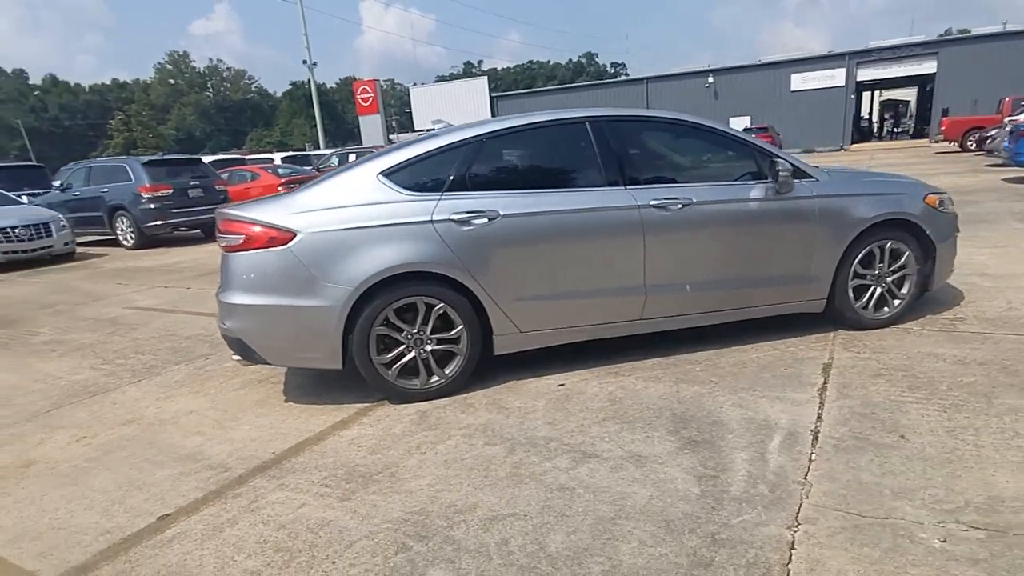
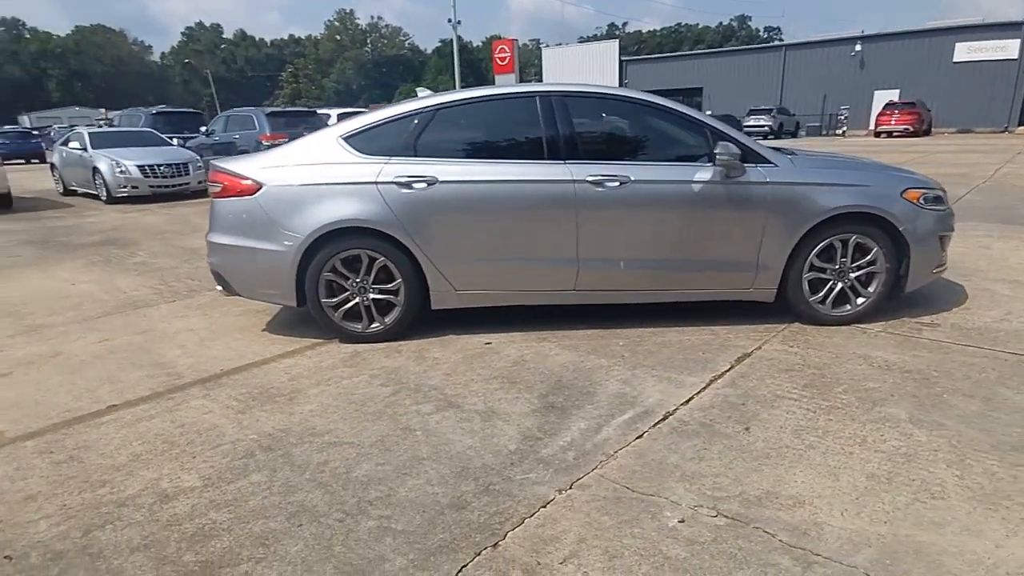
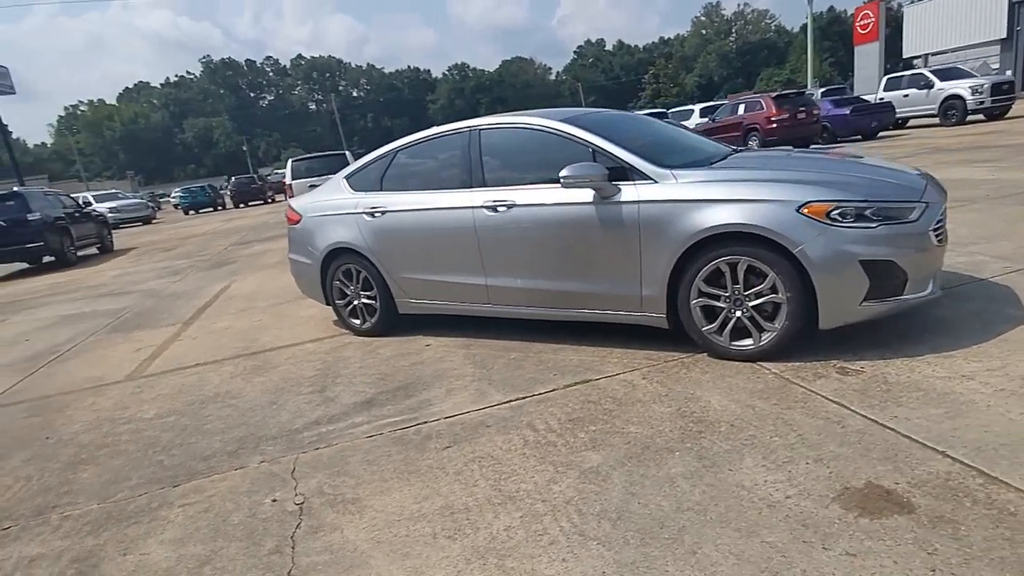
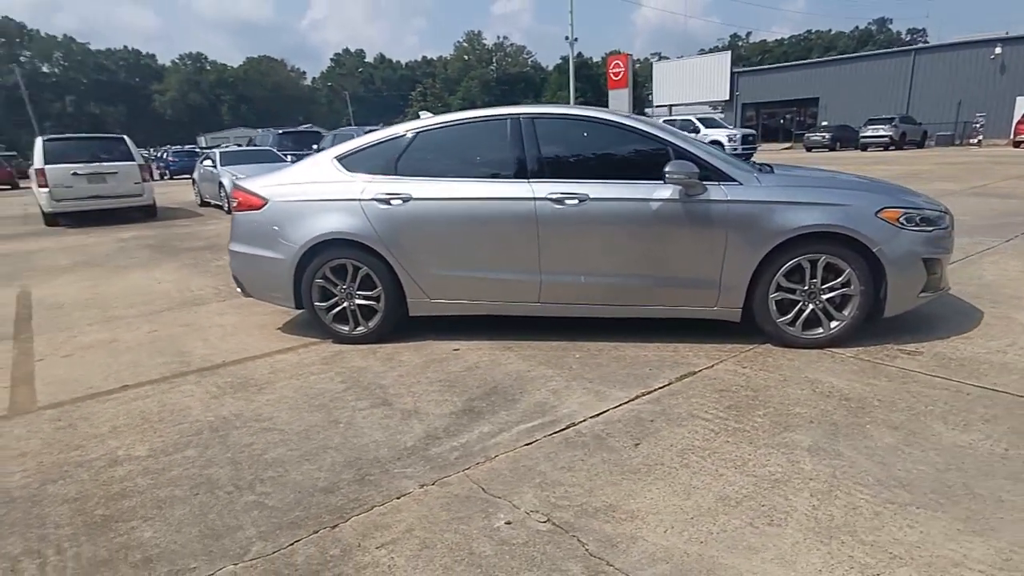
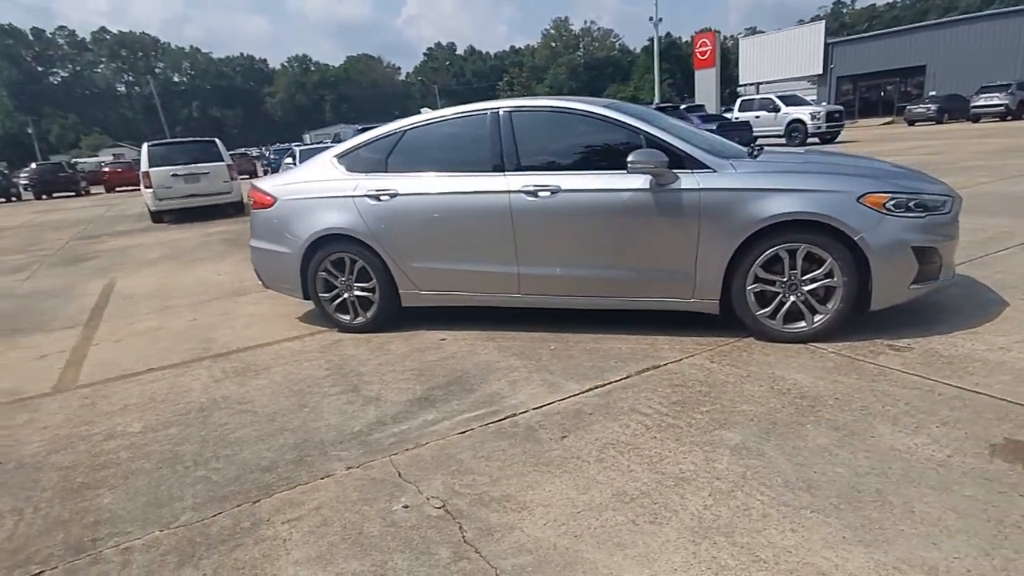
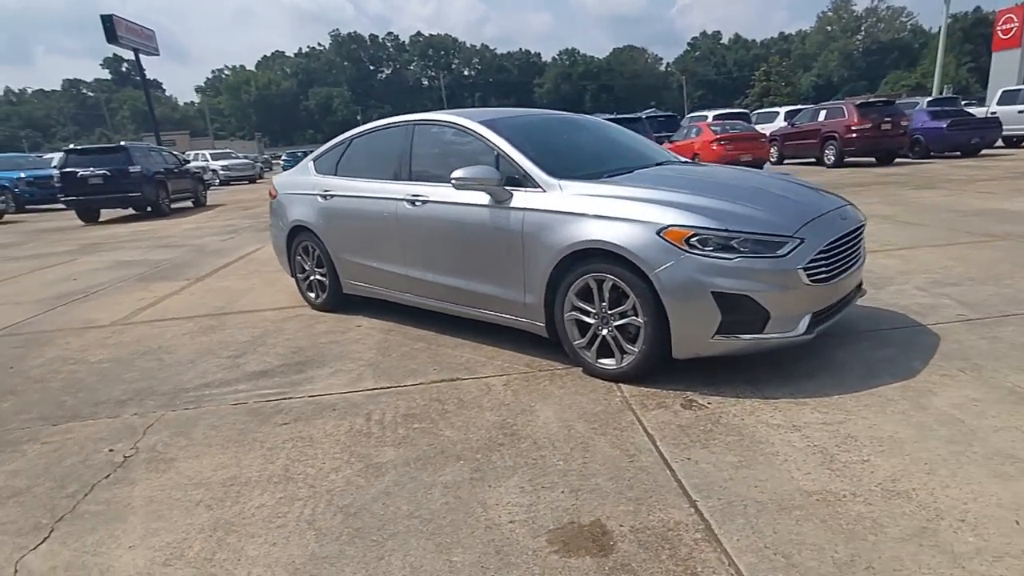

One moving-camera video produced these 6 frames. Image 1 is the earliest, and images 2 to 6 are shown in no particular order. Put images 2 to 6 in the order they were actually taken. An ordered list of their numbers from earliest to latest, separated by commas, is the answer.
2, 4, 5, 3, 6
